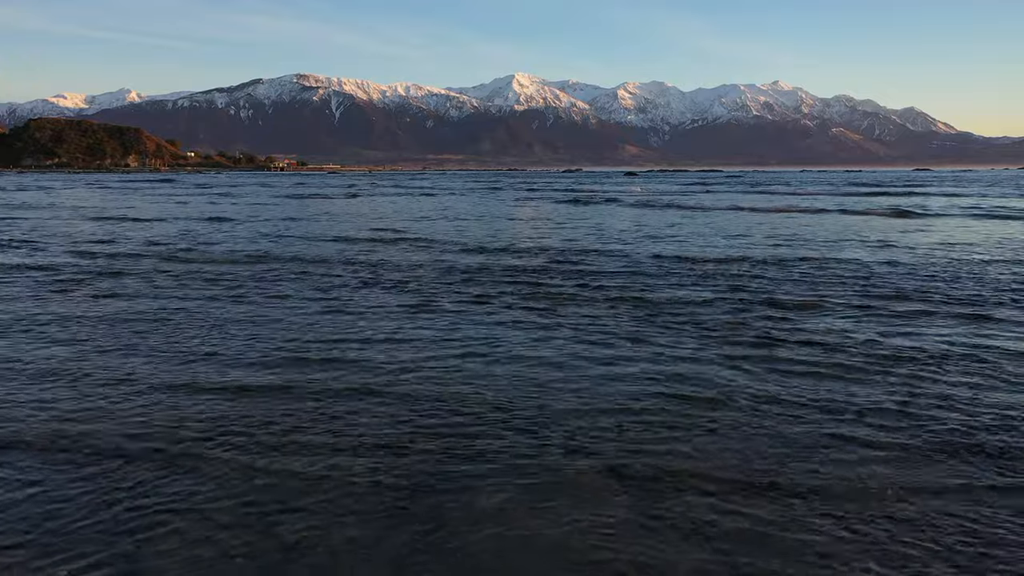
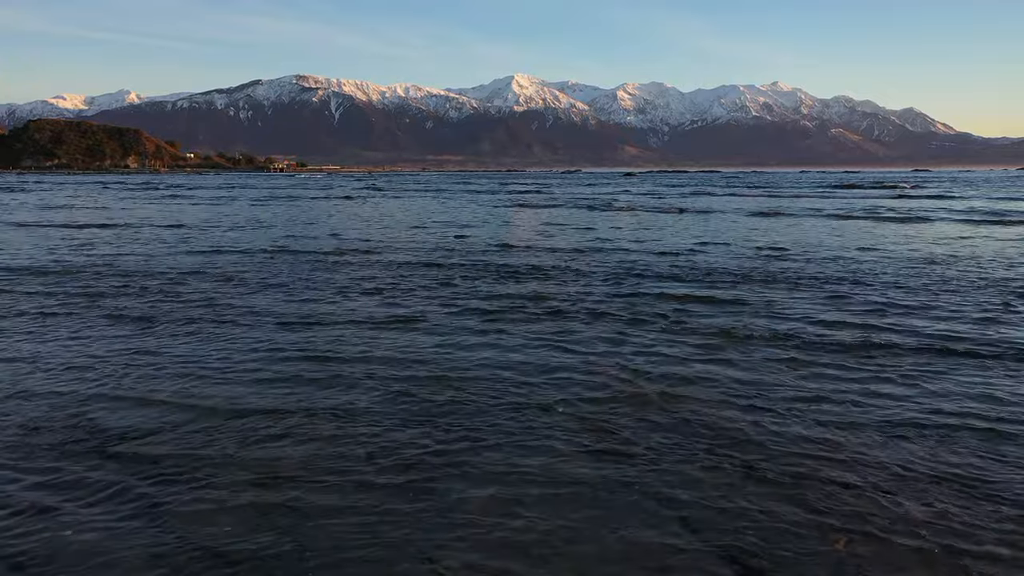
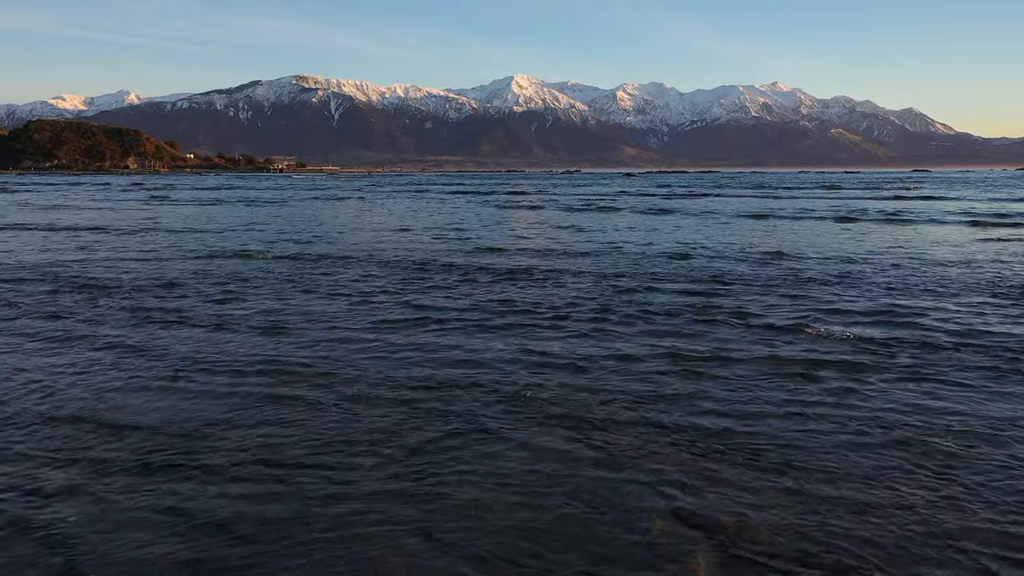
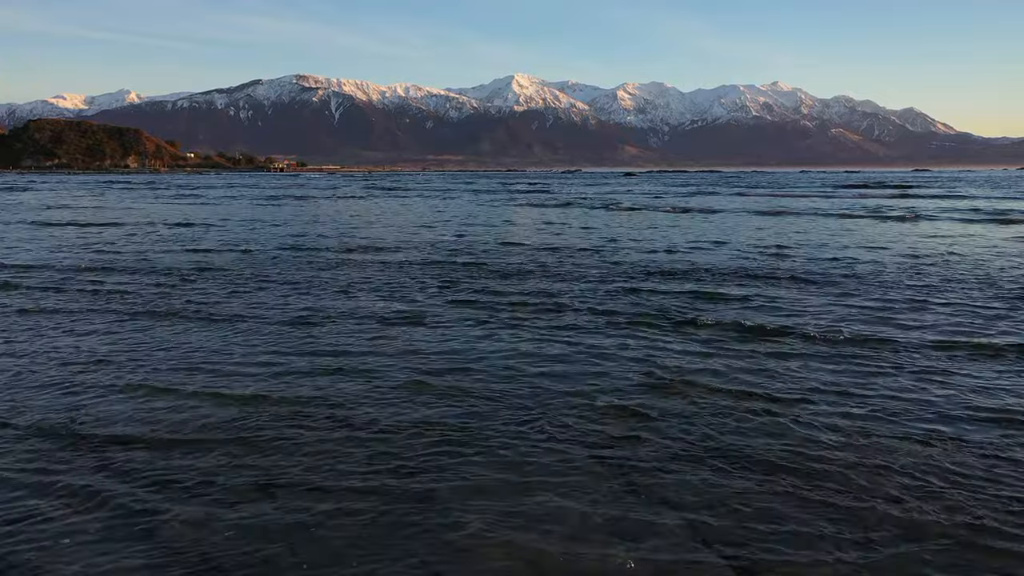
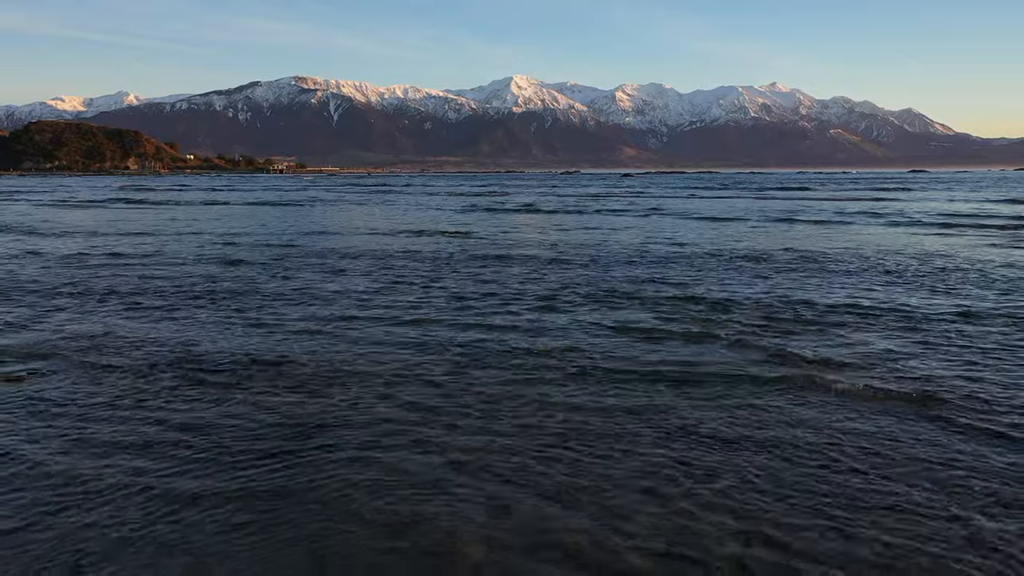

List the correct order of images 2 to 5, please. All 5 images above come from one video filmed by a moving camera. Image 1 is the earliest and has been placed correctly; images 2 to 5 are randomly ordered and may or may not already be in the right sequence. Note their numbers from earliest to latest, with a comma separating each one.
4, 2, 3, 5
